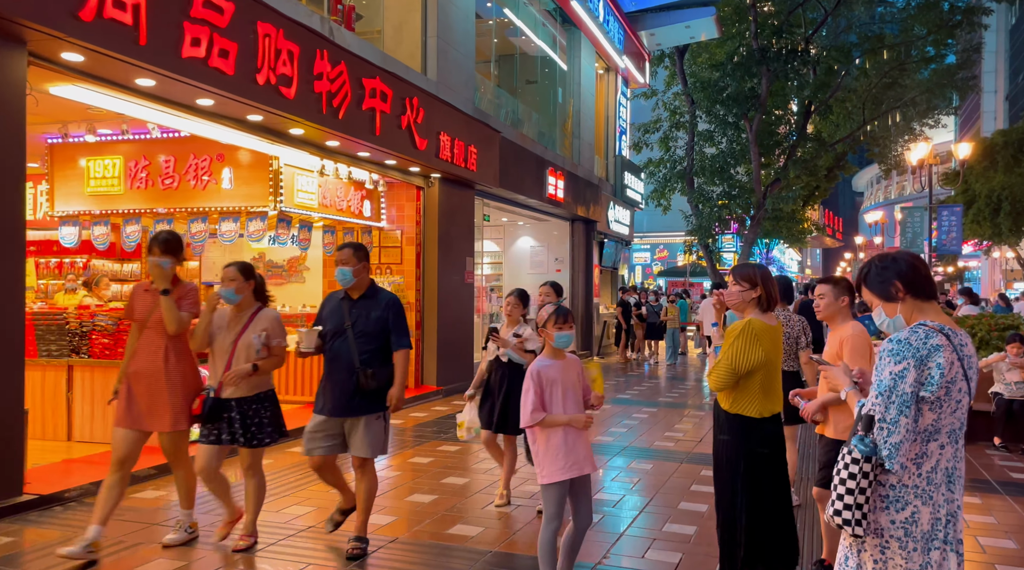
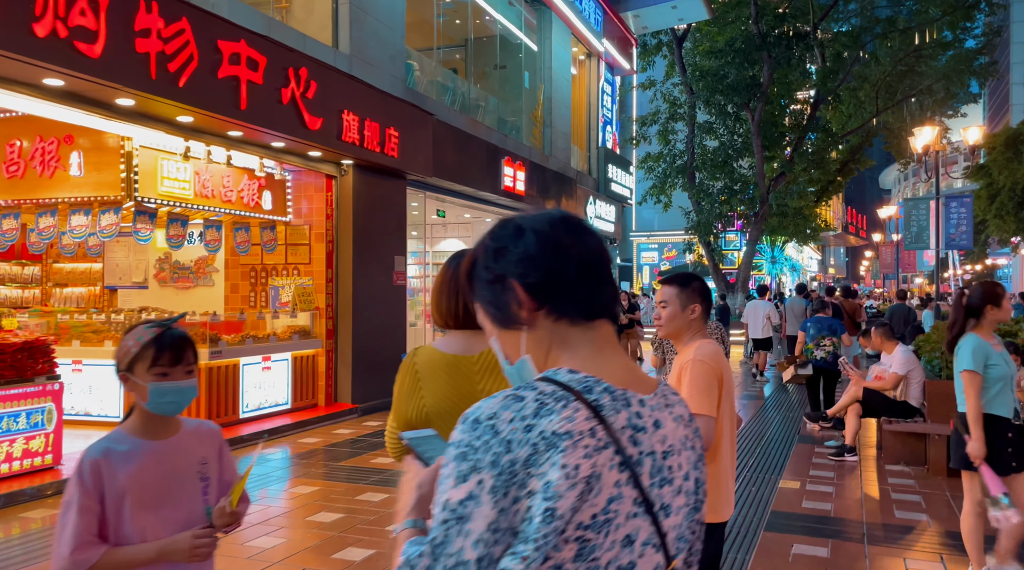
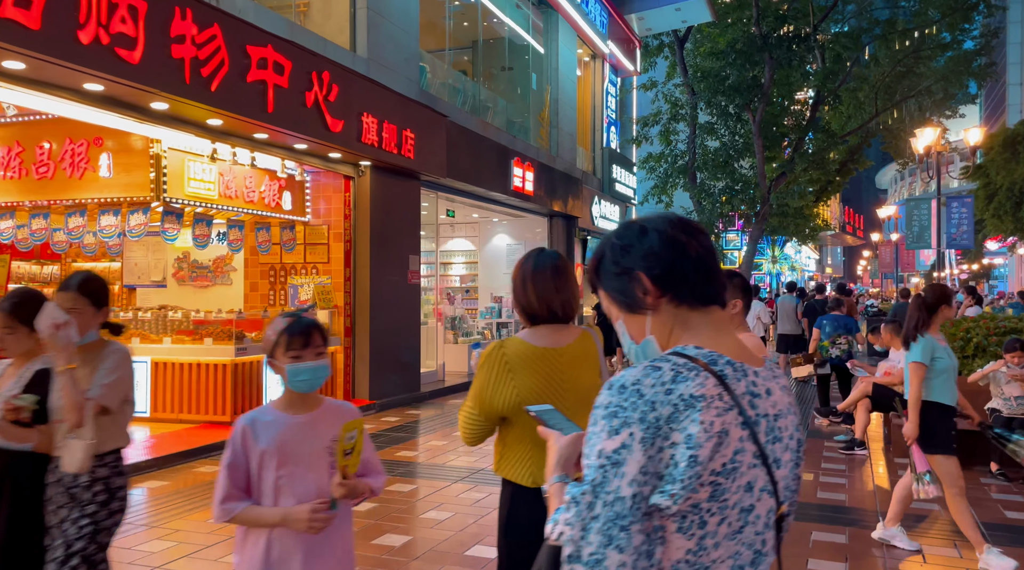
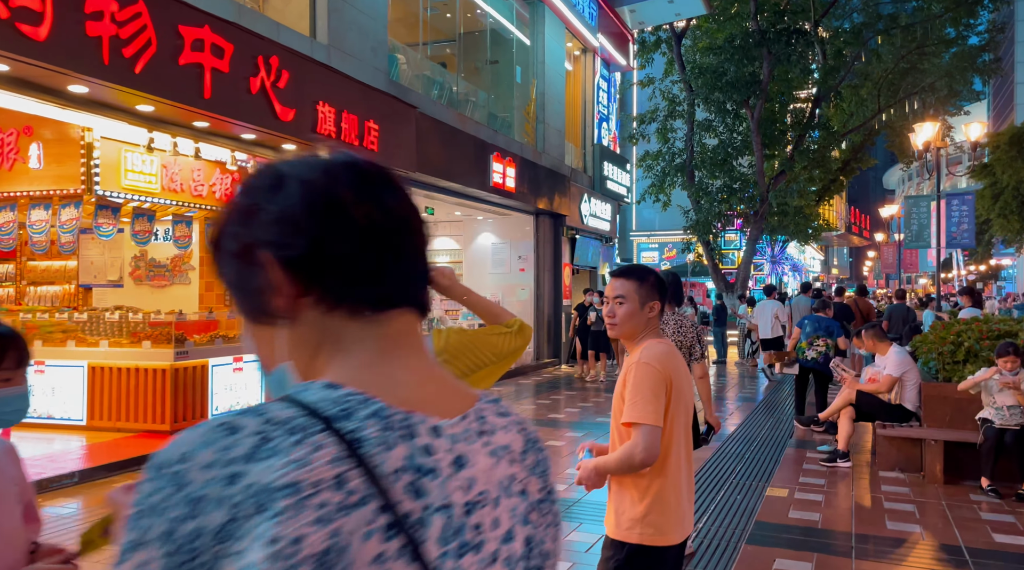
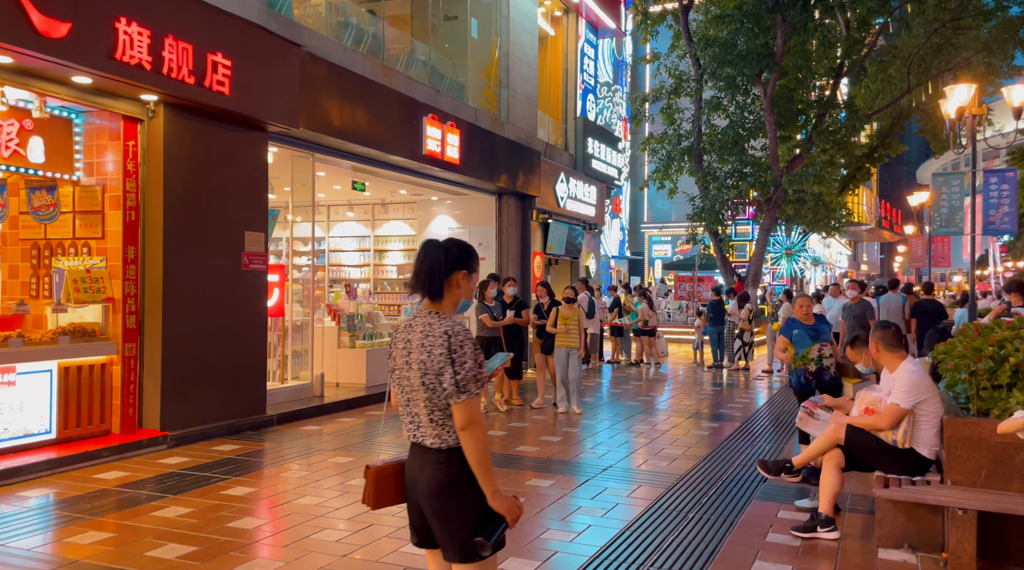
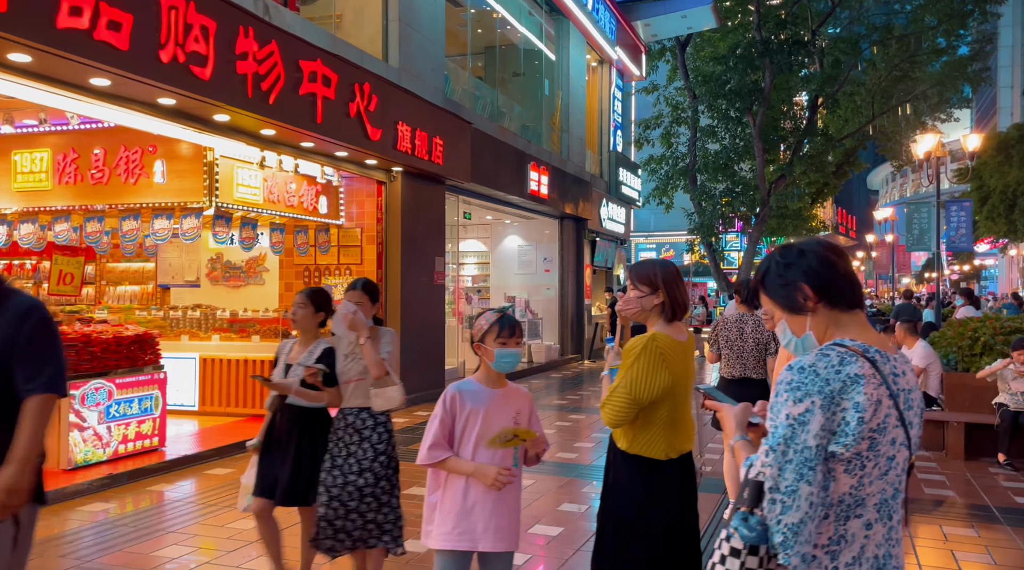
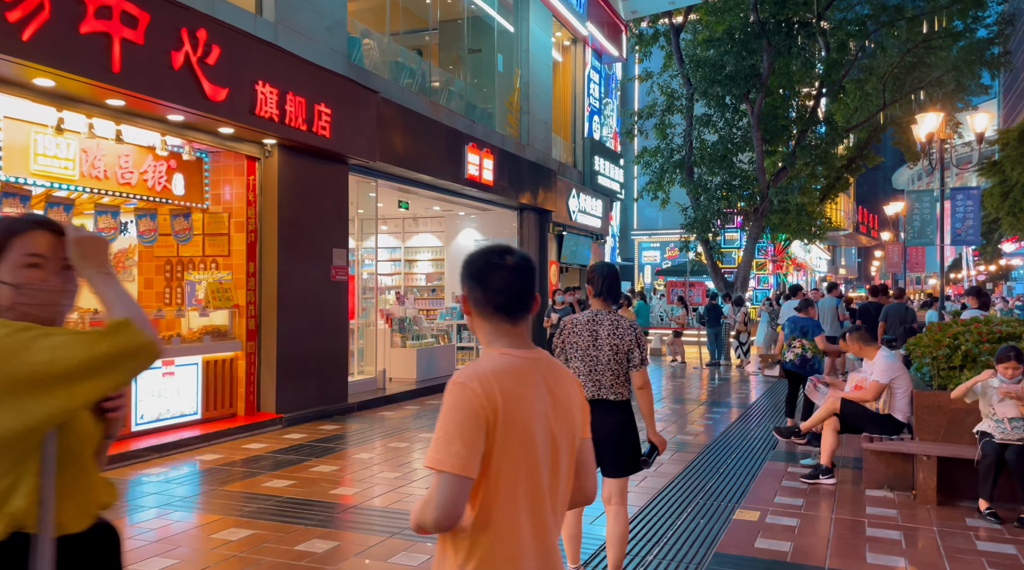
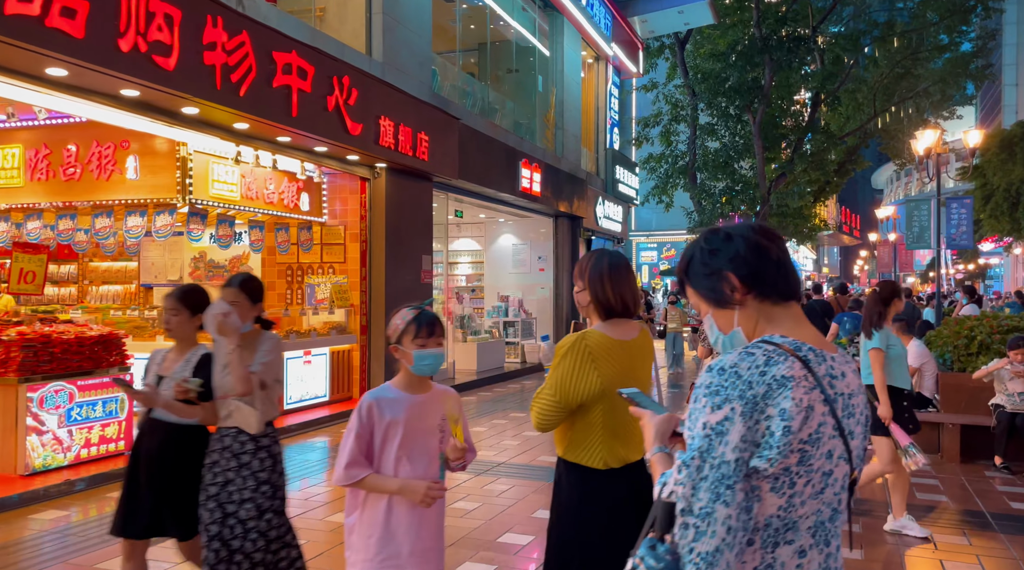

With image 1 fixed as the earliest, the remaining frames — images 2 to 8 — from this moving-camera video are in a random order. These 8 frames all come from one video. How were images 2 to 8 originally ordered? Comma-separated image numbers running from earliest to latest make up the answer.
6, 8, 3, 2, 4, 7, 5
